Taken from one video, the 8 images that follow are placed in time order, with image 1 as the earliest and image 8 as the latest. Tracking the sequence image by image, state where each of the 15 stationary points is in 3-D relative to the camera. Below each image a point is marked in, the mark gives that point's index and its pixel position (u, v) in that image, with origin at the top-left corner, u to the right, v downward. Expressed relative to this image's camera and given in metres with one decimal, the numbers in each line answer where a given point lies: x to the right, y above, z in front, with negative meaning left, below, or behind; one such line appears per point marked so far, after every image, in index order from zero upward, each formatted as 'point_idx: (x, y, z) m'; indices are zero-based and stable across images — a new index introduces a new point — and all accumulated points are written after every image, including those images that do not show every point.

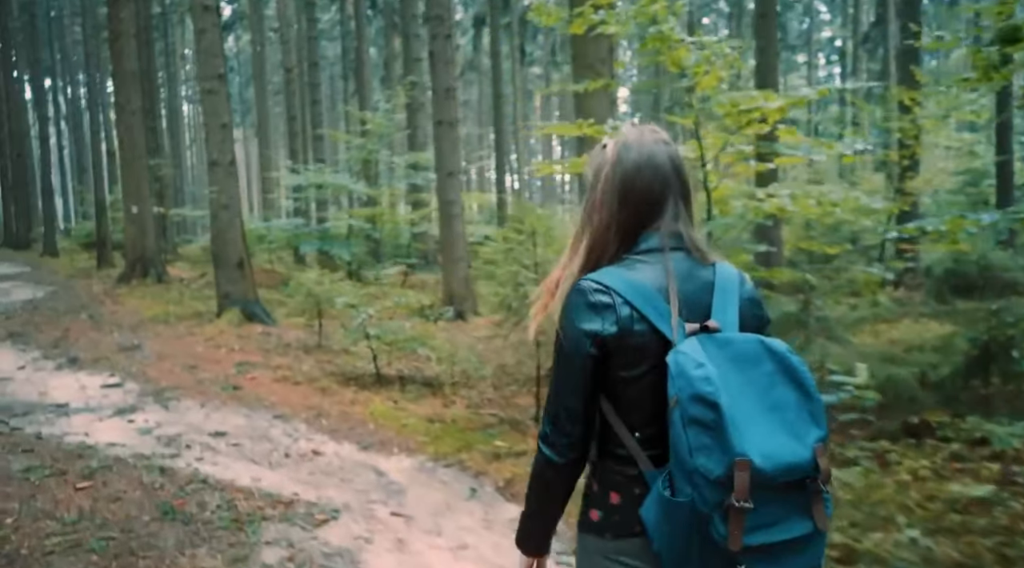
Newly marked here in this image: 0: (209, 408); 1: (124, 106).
0: (-2.6, -1.1, +7.3) m
1: (-8.9, +4.1, +19.4) m
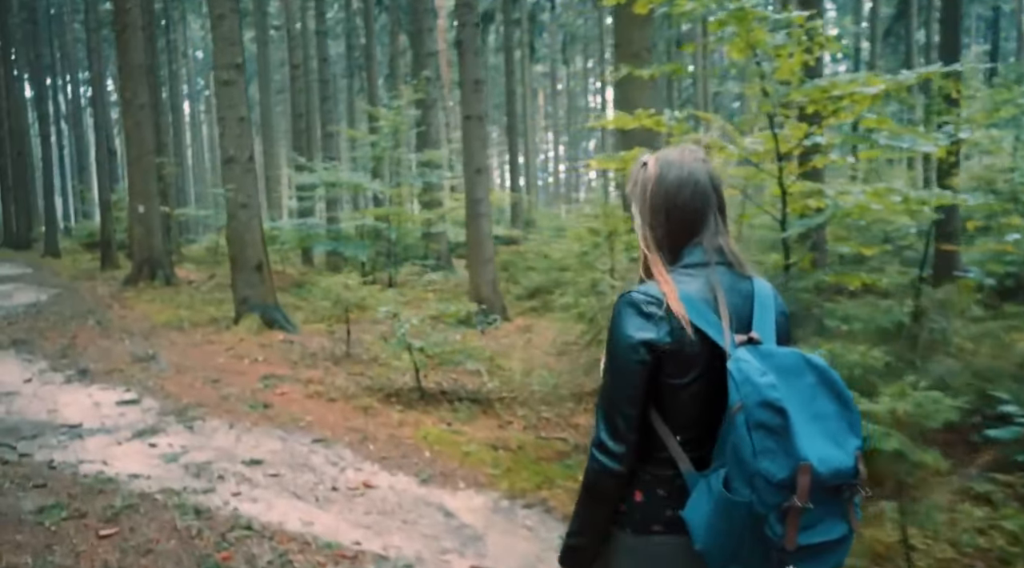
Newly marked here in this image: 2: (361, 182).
0: (-2.1, -1.1, +6.6) m
1: (-8.4, +4.0, +18.7) m
2: (-3.3, +2.2, +18.6) m
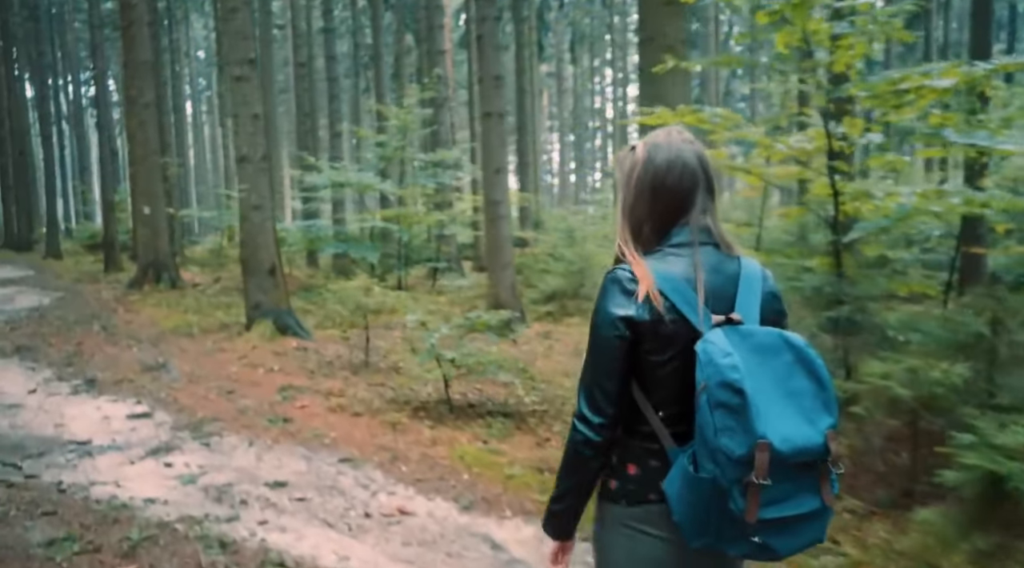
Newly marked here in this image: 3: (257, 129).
0: (-1.8, -1.2, +6.2) m
1: (-8.1, +4.0, +18.3) m
2: (-3.0, +2.2, +18.2) m
3: (-3.3, +2.0, +10.9) m
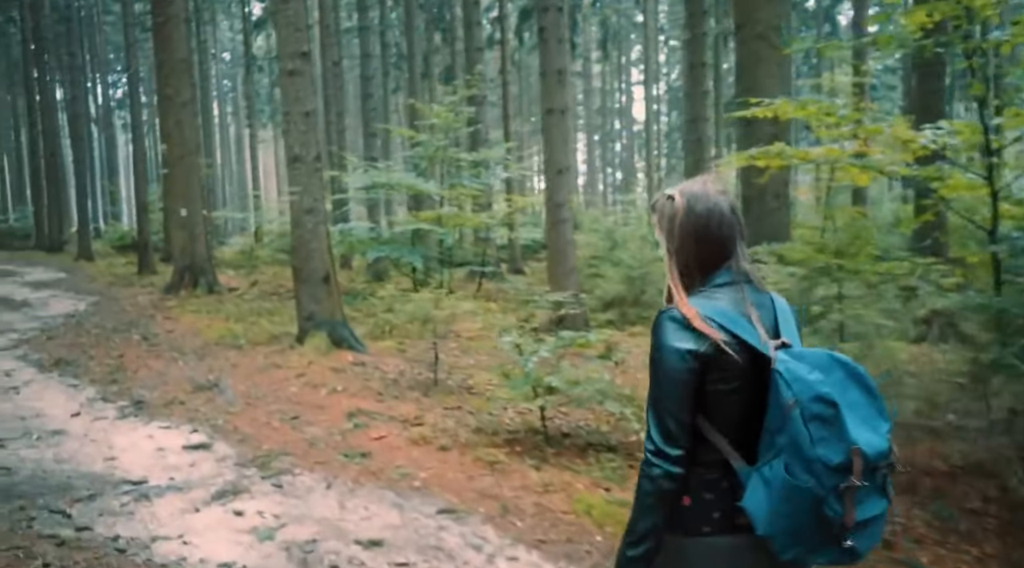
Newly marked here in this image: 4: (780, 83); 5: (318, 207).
0: (-1.1, -1.3, +5.4) m
1: (-7.0, +3.9, +17.6) m
2: (-1.9, +2.1, +17.4) m
3: (-2.4, +1.9, +10.1) m
4: (+2.8, +2.1, +8.7) m
5: (-2.3, +0.9, +10.2) m
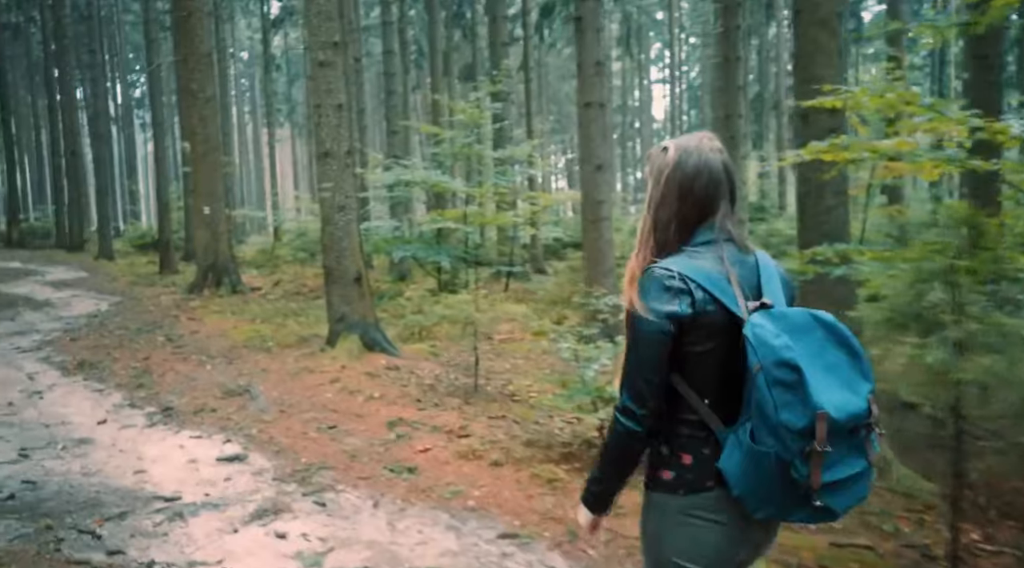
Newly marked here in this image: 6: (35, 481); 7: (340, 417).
0: (-0.7, -1.3, +5.0) m
1: (-6.4, +3.9, +17.3) m
2: (-1.3, +2.1, +17.0) m
3: (-1.9, +1.9, +9.7) m
4: (+3.2, +2.1, +8.2) m
5: (-1.9, +0.9, +9.8) m
6: (-3.1, -1.3, +5.6) m
7: (-1.4, -1.1, +7.0) m
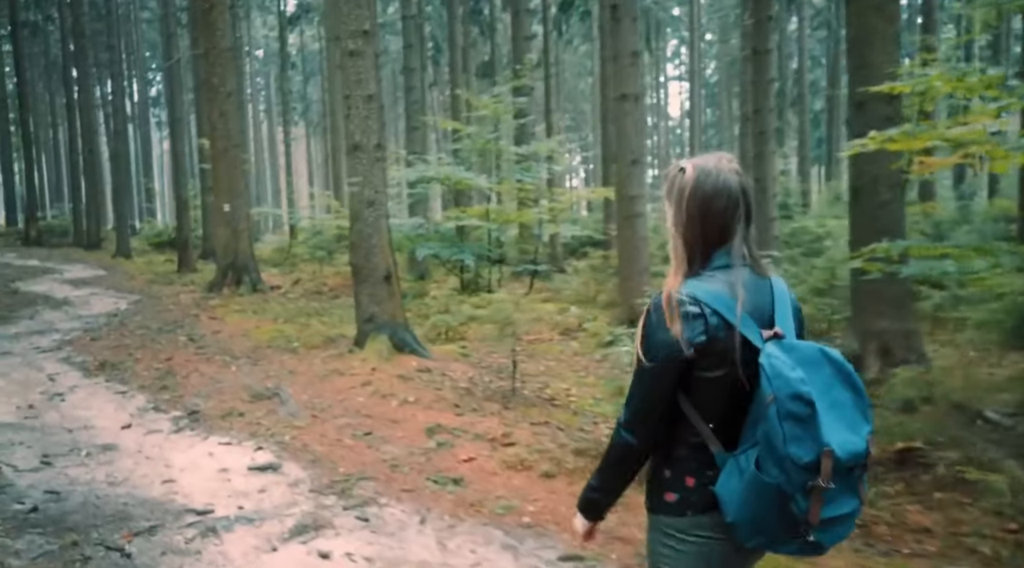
0: (-0.4, -1.3, +4.6) m
1: (-5.9, +3.9, +17.0) m
2: (-0.8, +2.1, +16.7) m
3: (-1.5, +1.9, +9.4) m
4: (+3.6, +2.1, +7.8) m
5: (-1.5, +0.9, +9.5) m
6: (-2.8, -1.3, +5.3) m
7: (-1.1, -1.1, +6.6) m
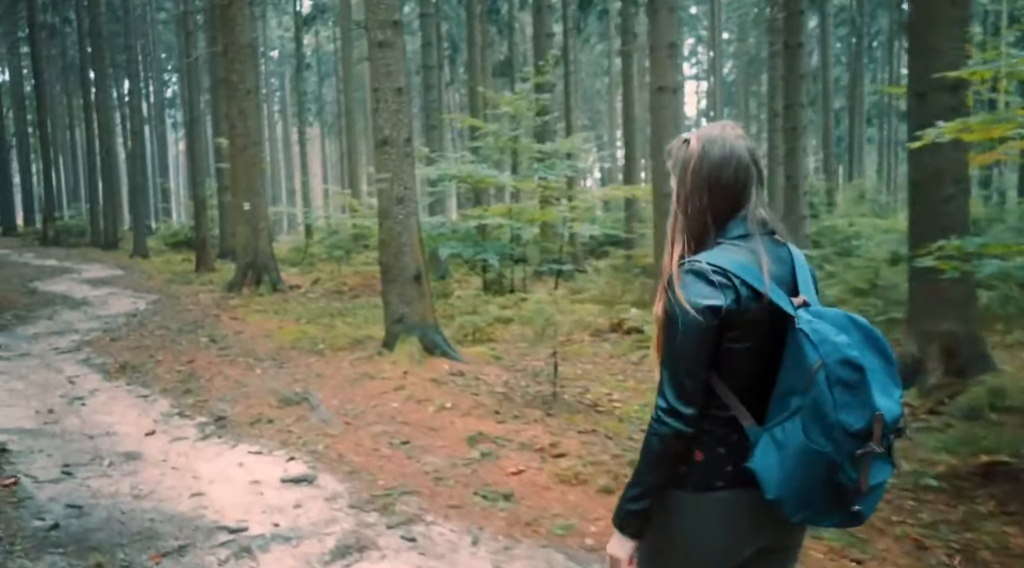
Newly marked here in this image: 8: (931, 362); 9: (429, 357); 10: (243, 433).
0: (-0.1, -1.3, +4.2) m
1: (-5.4, +3.9, +16.7) m
2: (-0.3, +2.1, +16.3) m
3: (-1.2, +1.9, +9.0) m
4: (+3.9, +2.1, +7.4) m
5: (-1.1, +0.9, +9.1) m
6: (-2.5, -1.3, +4.9) m
7: (-0.7, -1.1, +6.3) m
8: (+3.7, -0.7, +7.4) m
9: (-0.9, -0.8, +9.1) m
10: (-2.1, -1.1, +6.5) m
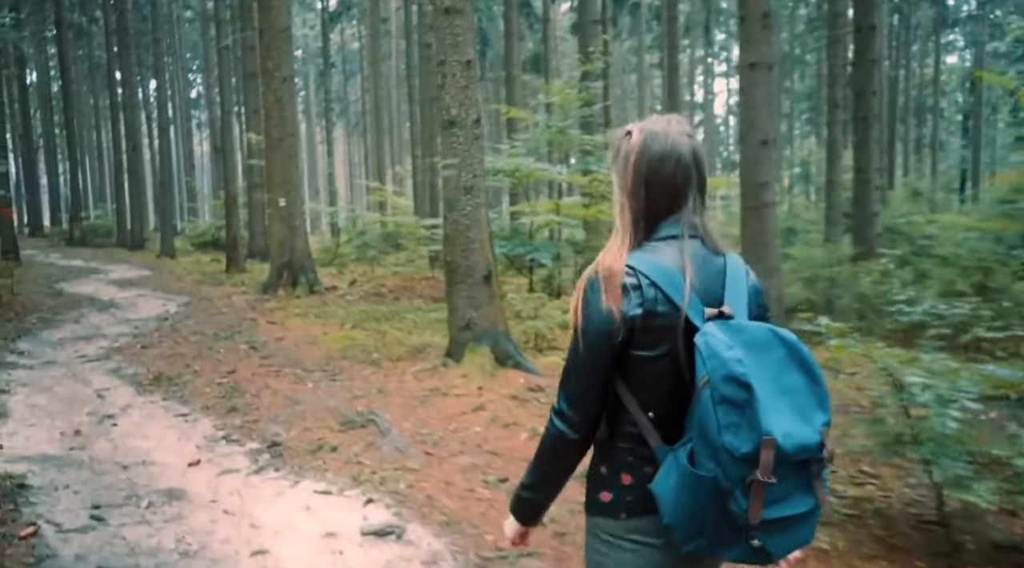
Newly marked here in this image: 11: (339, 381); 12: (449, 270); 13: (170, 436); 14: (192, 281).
0: (+0.6, -1.3, +3.1) m
1: (-4.4, +3.9, +15.7) m
2: (+0.6, +2.1, +15.2) m
3: (-0.4, +1.9, +8.0) m
4: (+4.7, +2.0, +6.2) m
5: (-0.3, +0.9, +8.1) m
6: (-1.8, -1.3, +3.9) m
7: (0.0, -1.1, +5.2) m
8: (+4.4, -0.7, +6.2) m
9: (-0.1, -0.8, +8.0) m
10: (-1.3, -1.2, +5.4) m
11: (-1.6, -0.9, +7.9) m
12: (-0.6, +0.1, +8.2) m
13: (-2.6, -1.1, +6.3) m
14: (-7.5, +0.1, +20.0) m
